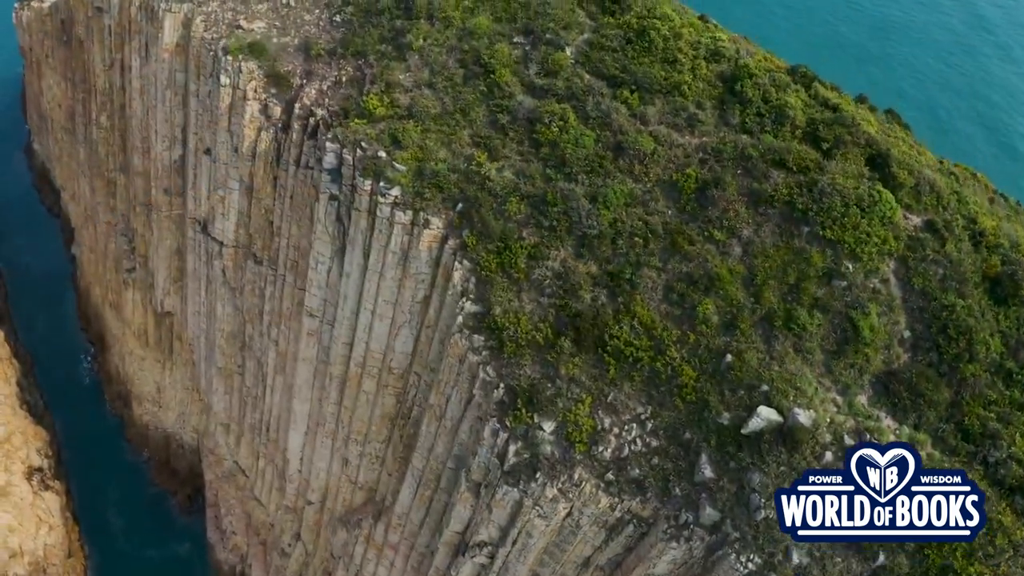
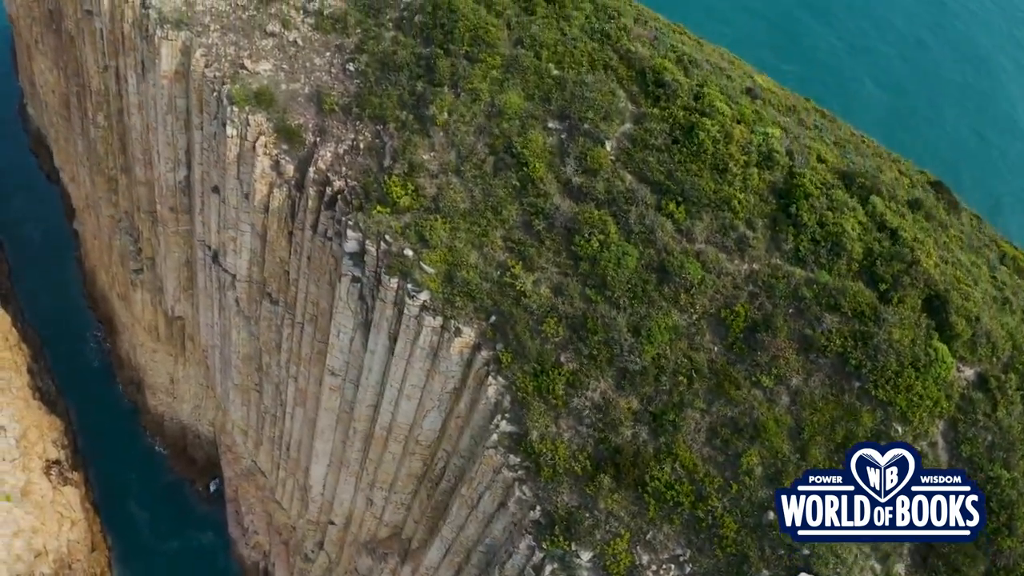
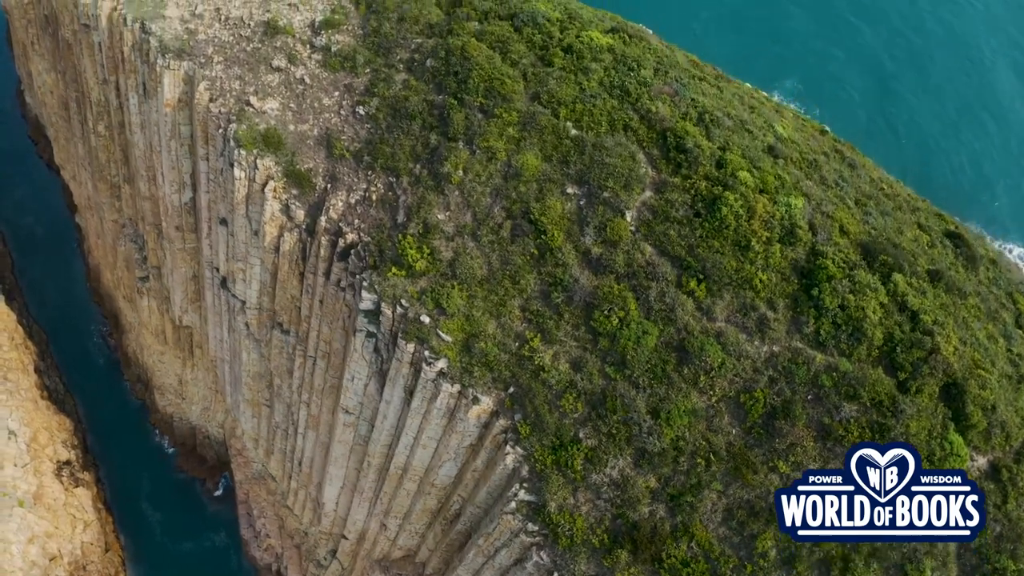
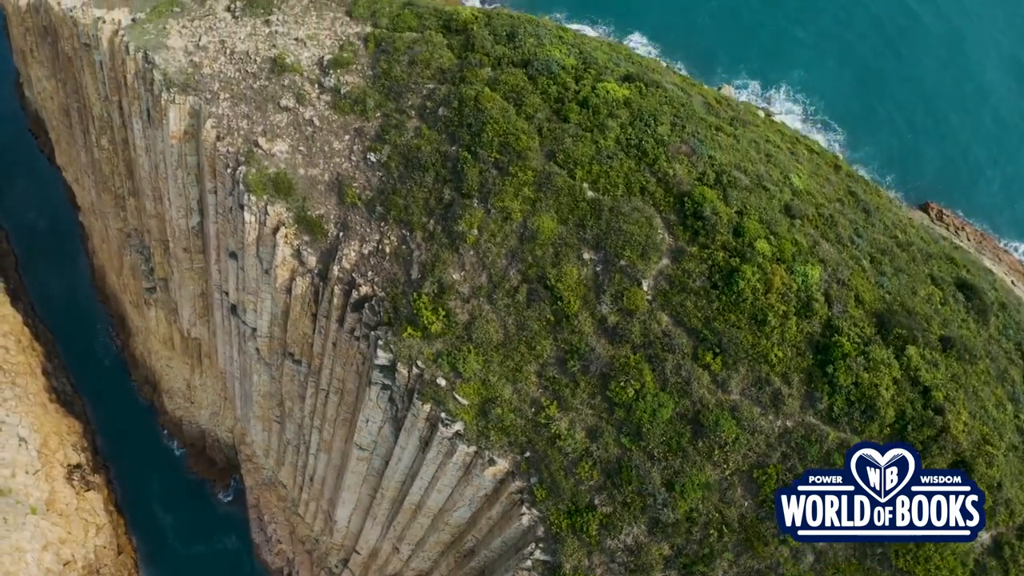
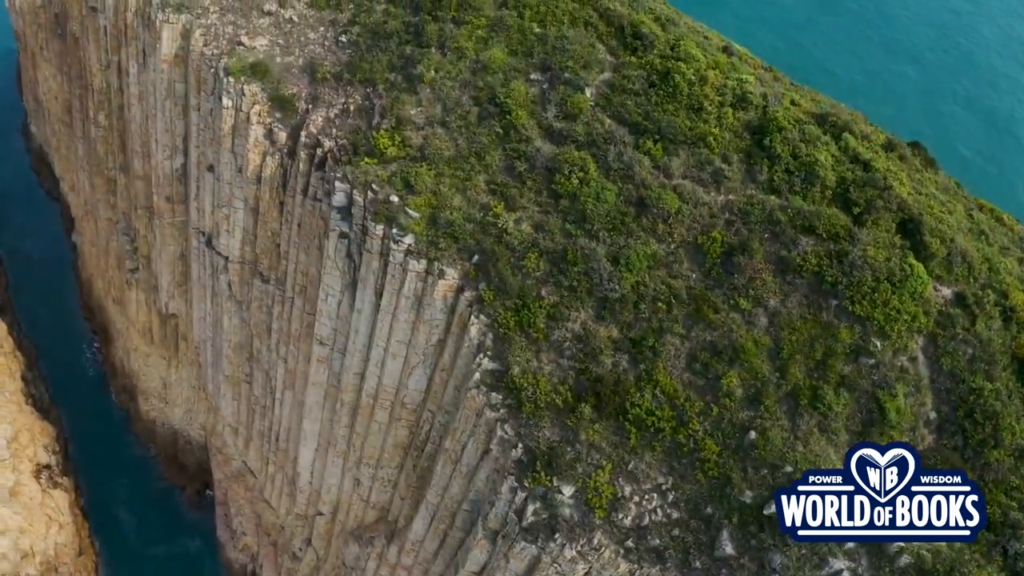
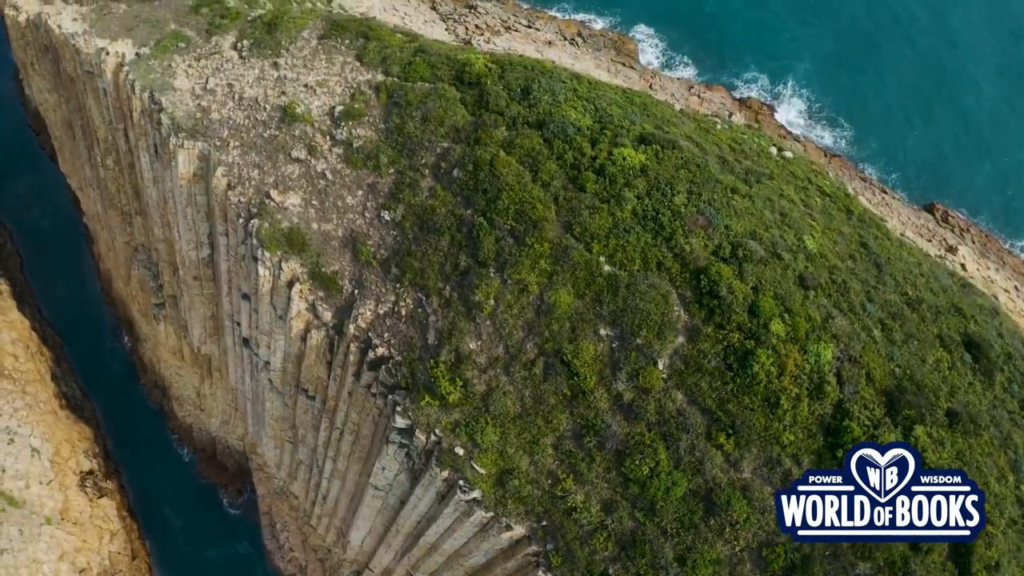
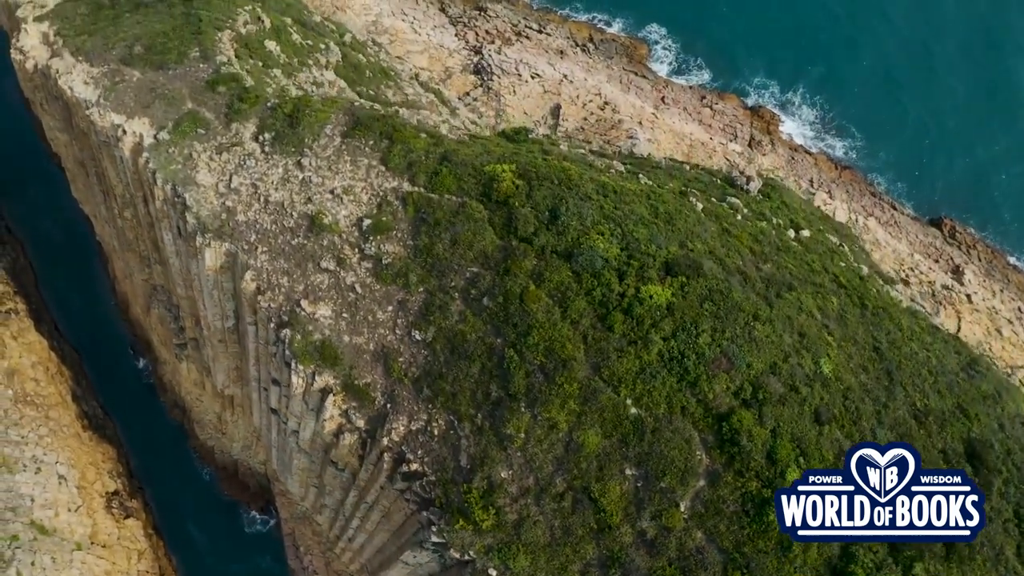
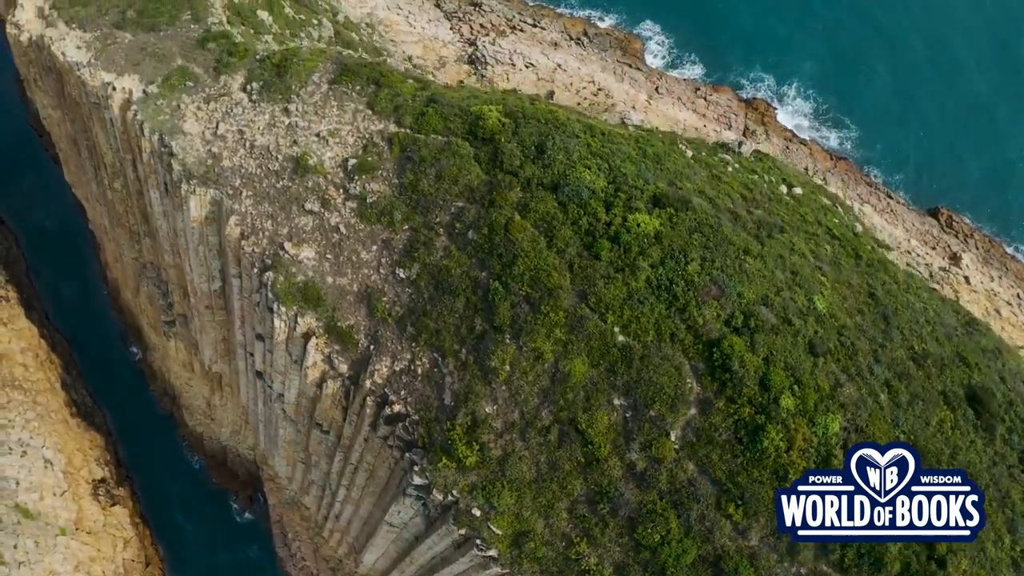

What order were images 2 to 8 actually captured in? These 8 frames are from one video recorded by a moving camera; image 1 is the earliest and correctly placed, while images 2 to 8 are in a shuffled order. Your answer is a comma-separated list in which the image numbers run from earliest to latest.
5, 2, 3, 4, 6, 8, 7
